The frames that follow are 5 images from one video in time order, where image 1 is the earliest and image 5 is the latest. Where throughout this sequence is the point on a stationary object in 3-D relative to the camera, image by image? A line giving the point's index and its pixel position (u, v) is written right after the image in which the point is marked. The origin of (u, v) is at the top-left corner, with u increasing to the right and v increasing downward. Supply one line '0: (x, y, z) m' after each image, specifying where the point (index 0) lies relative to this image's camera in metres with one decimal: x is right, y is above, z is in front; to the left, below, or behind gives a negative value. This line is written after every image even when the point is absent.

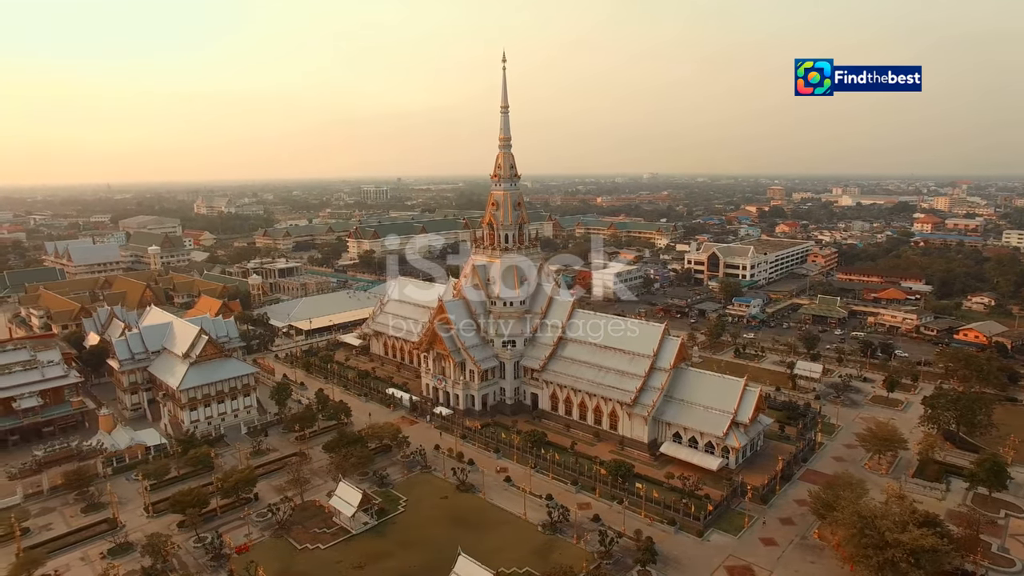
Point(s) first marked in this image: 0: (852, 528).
0: (+10.8, -7.3, +19.5) m
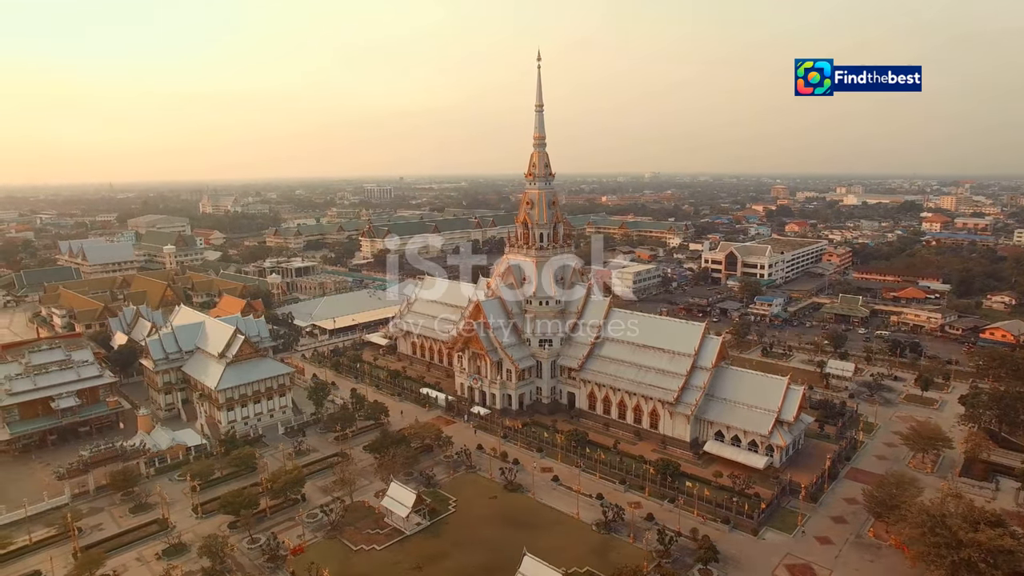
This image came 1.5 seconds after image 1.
0: (+12.8, -7.2, +19.5) m
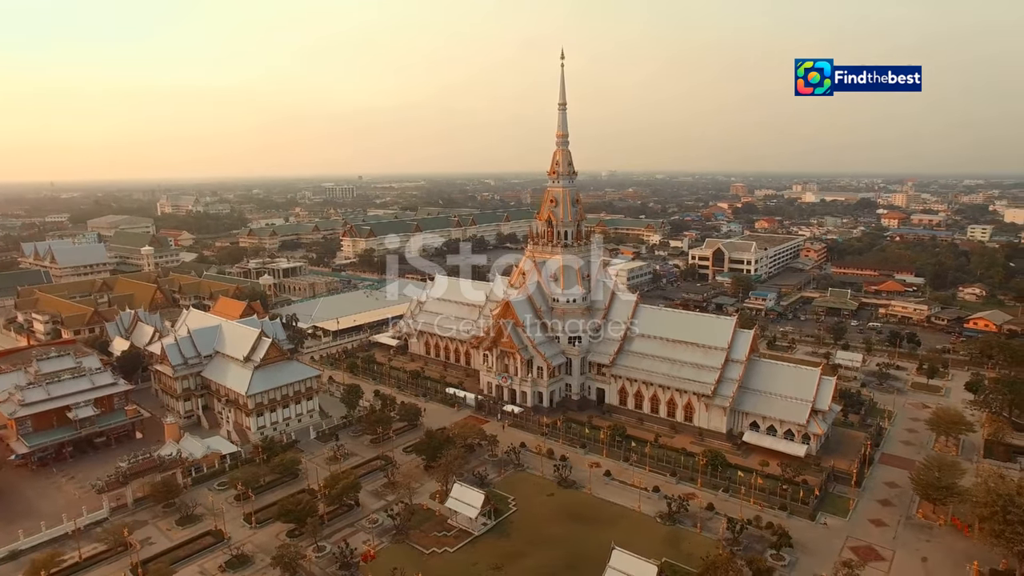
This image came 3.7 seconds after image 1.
0: (+15.6, -7.0, +20.7) m
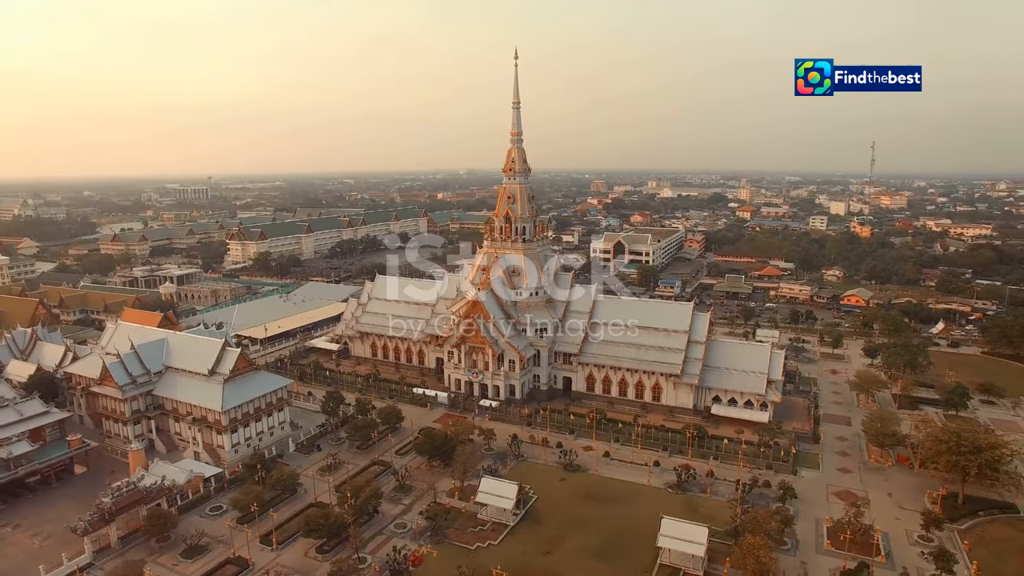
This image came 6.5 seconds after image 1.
0: (+17.0, -6.0, +25.0) m
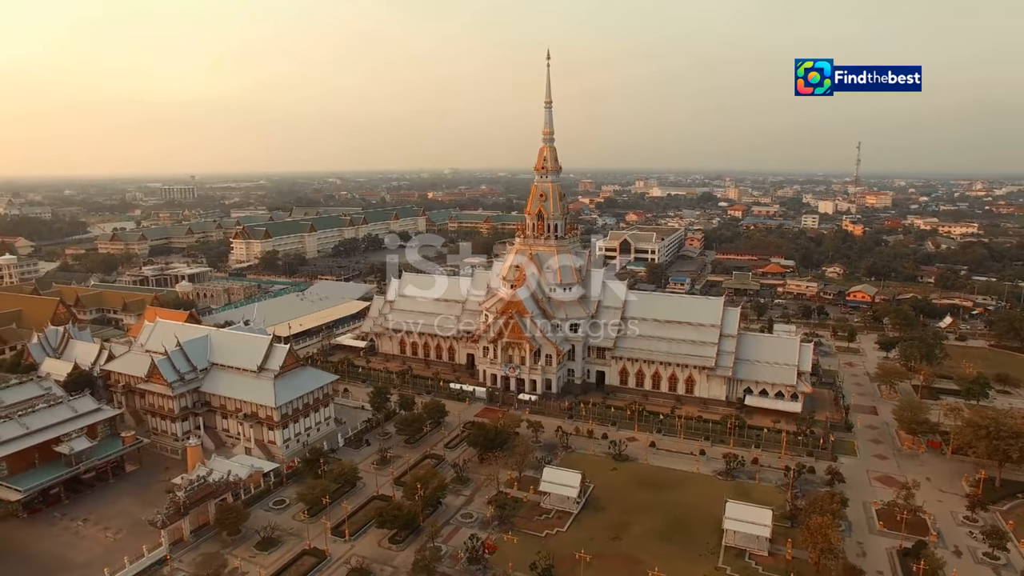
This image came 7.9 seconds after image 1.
0: (+19.3, -5.7, +26.2) m
